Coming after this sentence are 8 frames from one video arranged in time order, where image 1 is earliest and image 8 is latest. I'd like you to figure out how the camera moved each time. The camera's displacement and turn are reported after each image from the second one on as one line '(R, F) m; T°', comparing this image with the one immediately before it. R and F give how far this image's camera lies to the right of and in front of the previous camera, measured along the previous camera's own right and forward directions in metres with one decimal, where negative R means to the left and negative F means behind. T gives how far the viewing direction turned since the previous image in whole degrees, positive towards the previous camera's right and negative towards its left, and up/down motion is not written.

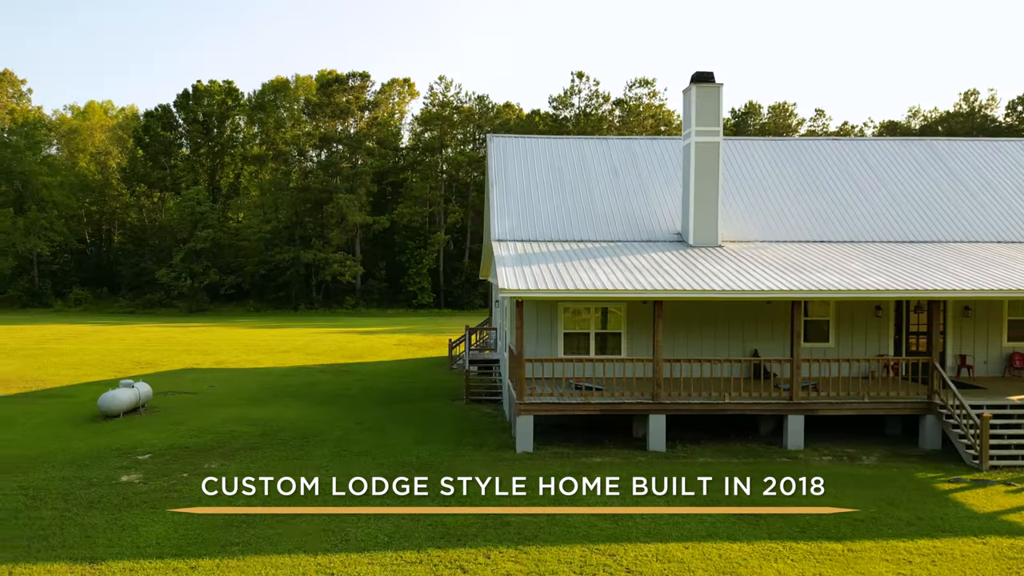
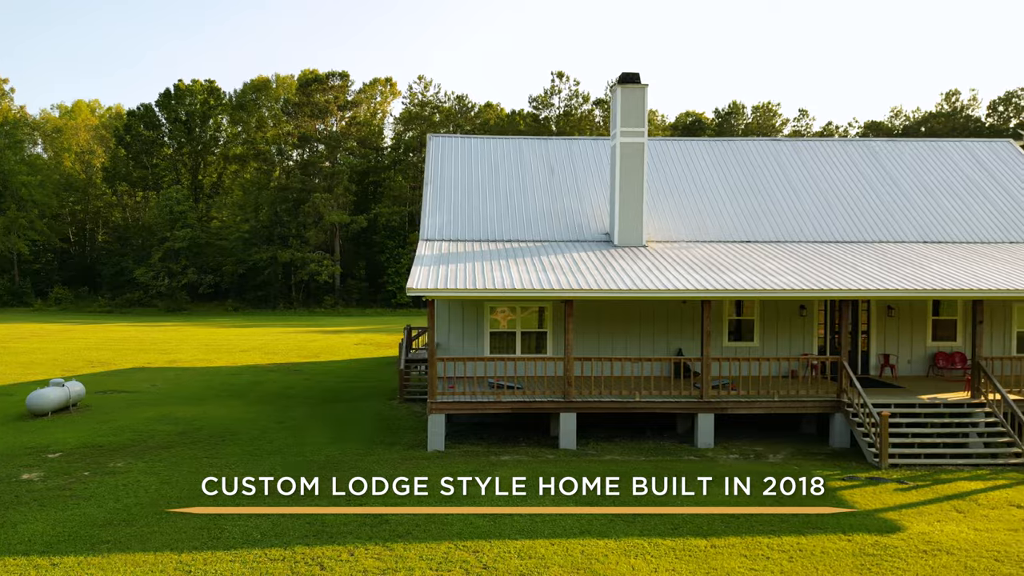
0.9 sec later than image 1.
(+2.2, -0.1) m; 0°
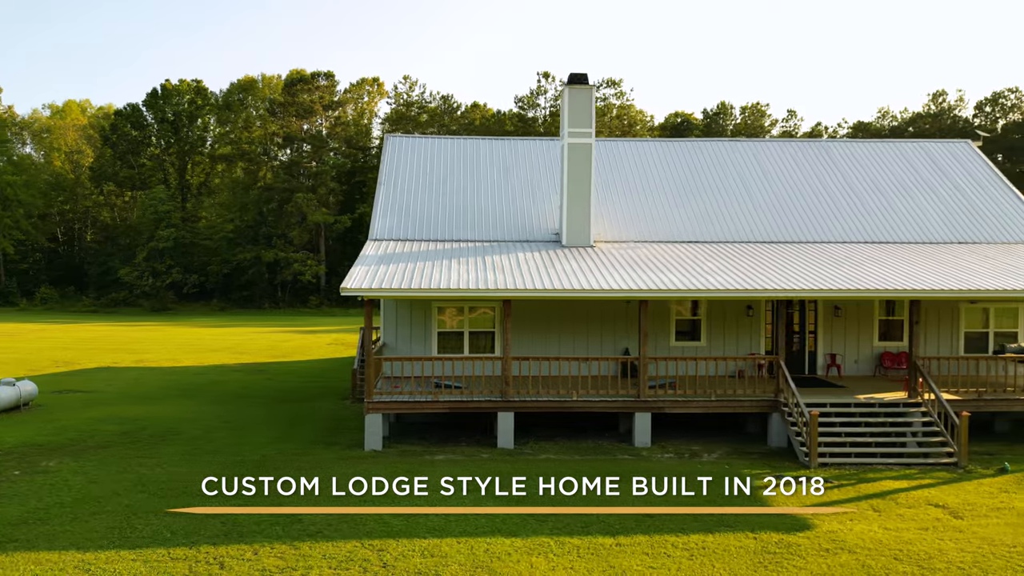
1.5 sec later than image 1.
(+1.6, 0.0) m; 0°
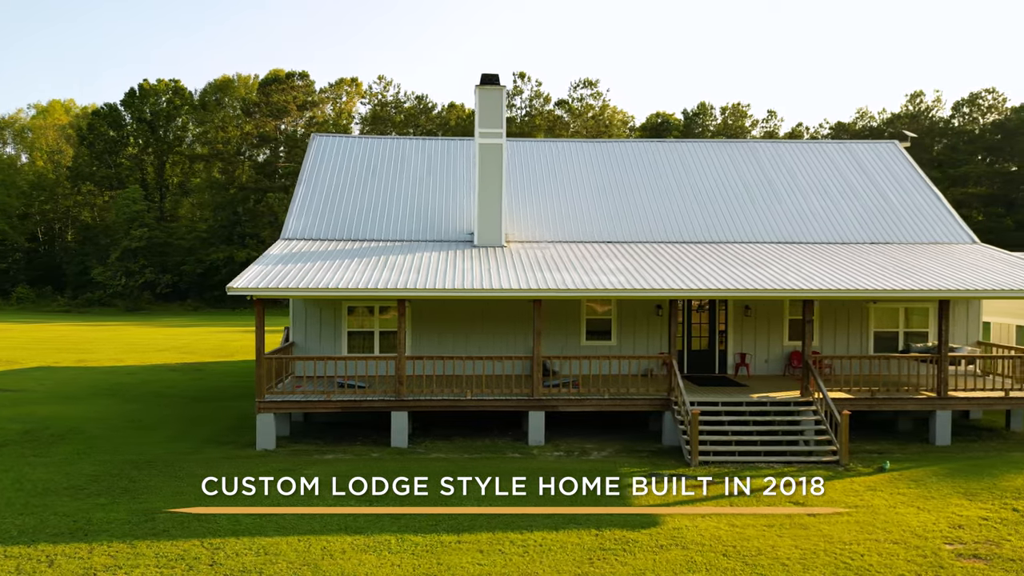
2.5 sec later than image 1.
(+2.7, -0.1) m; 0°
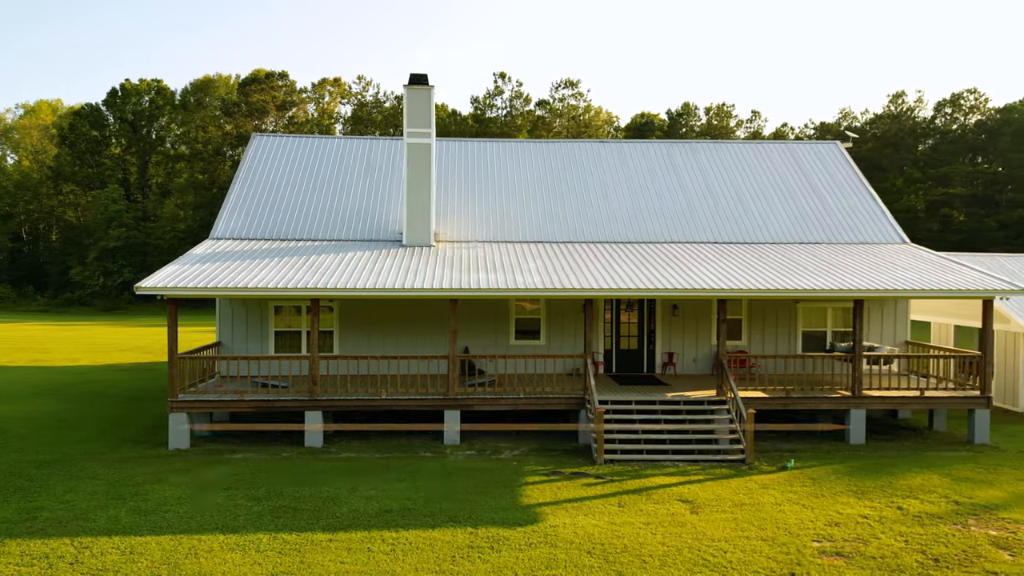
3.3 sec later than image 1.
(+2.2, 0.0) m; 0°
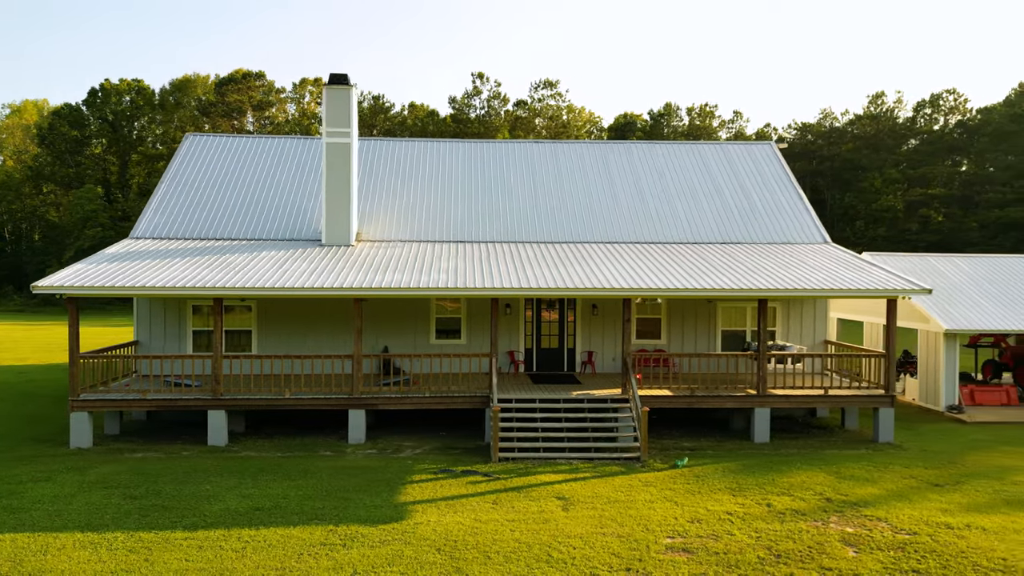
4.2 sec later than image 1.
(+2.5, -0.1) m; 0°
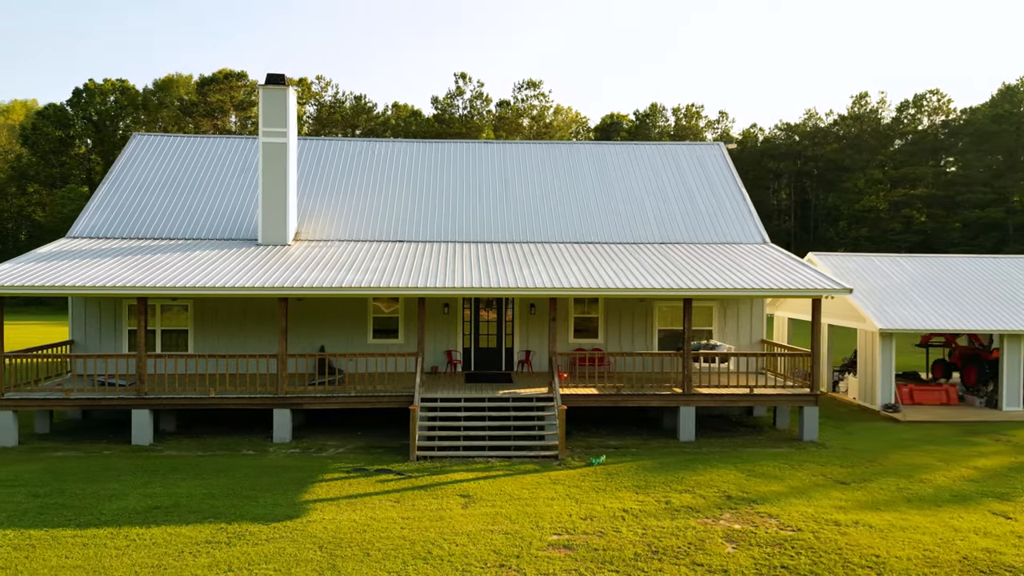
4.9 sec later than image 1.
(+2.0, -0.1) m; 0°
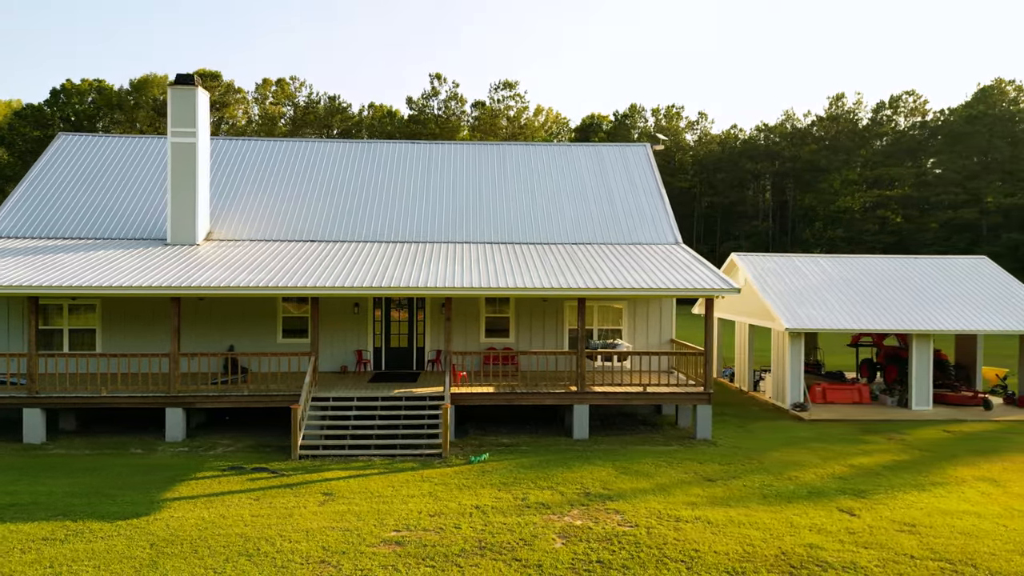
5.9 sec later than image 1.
(+2.8, -0.1) m; 0°
